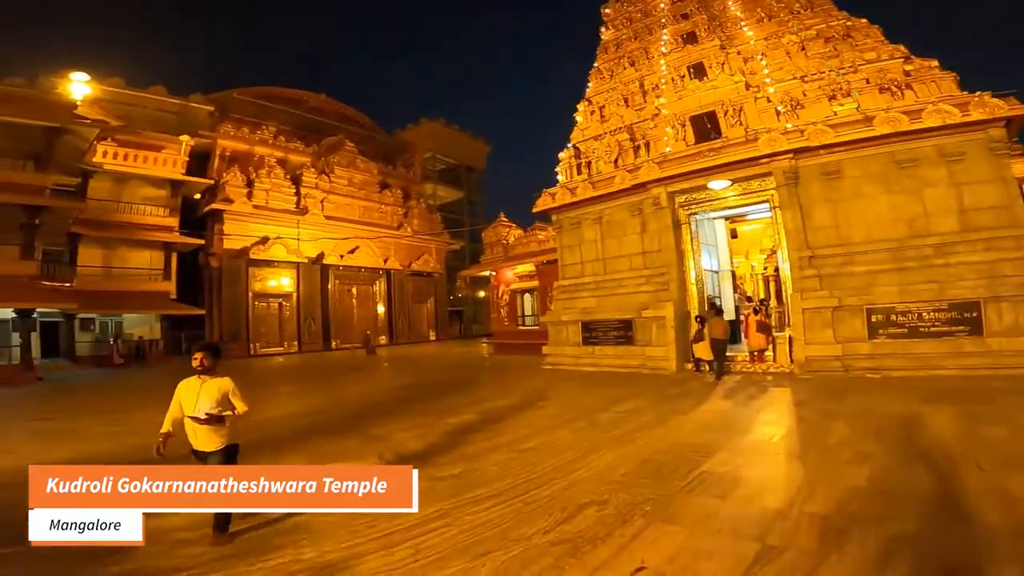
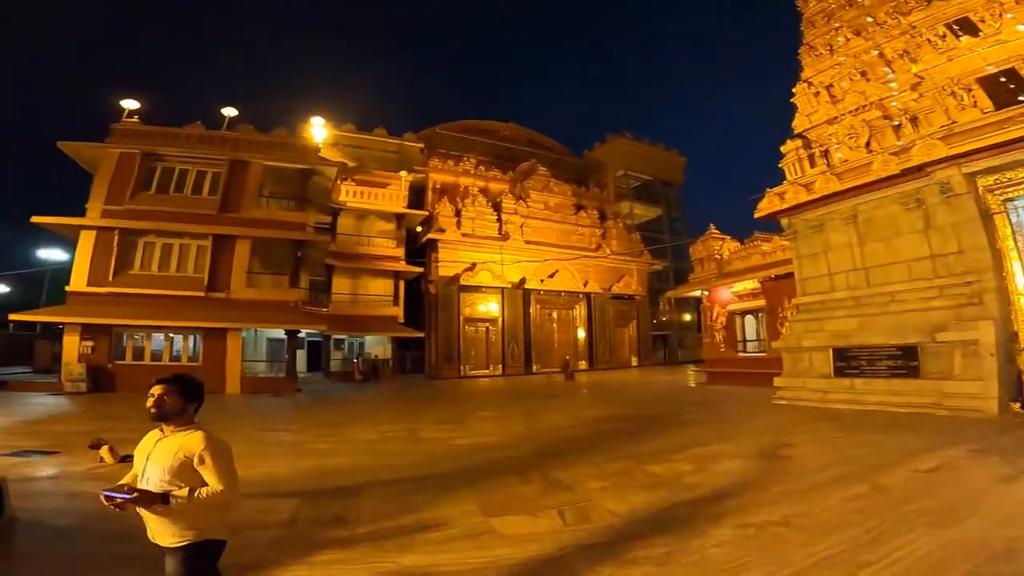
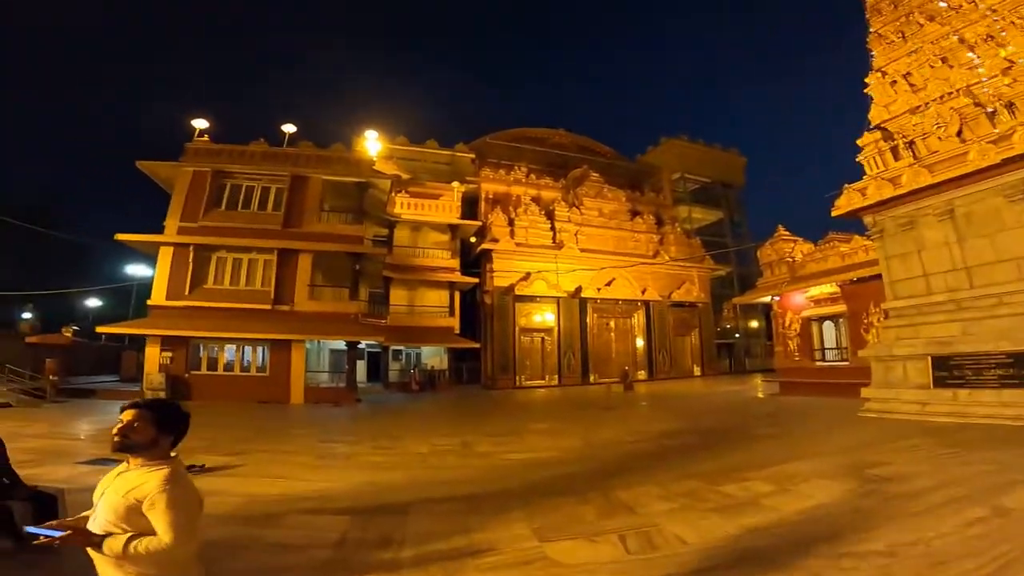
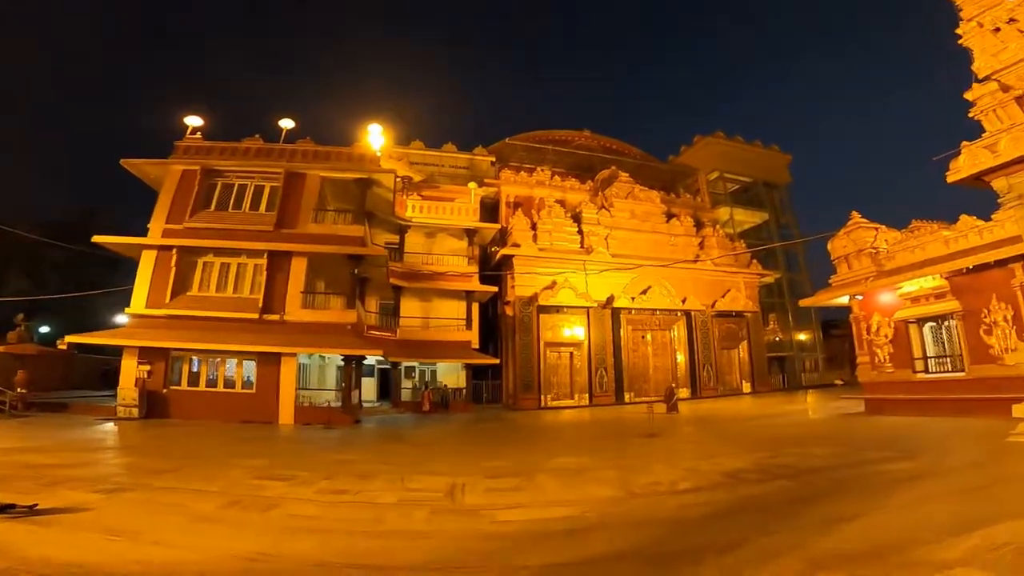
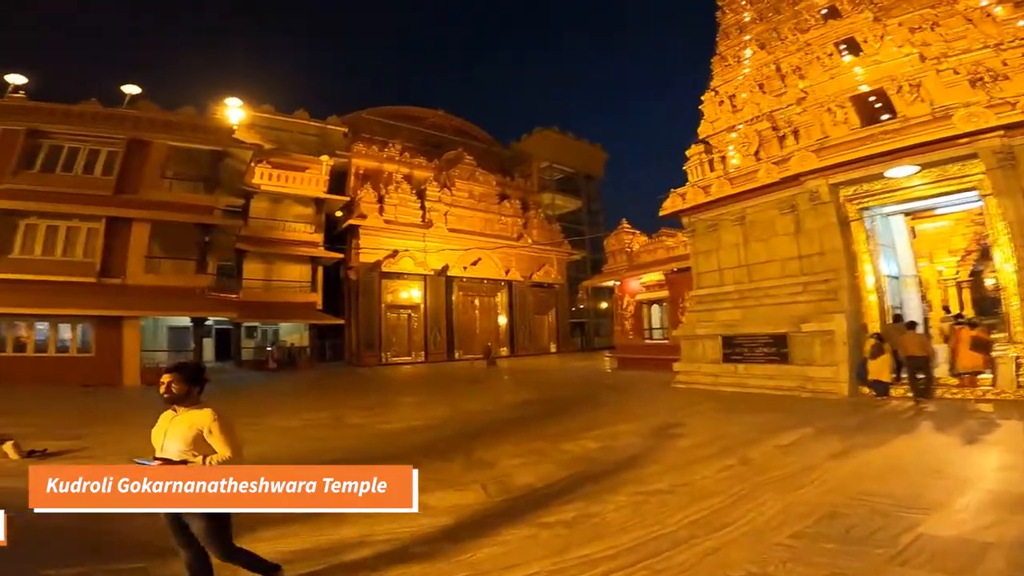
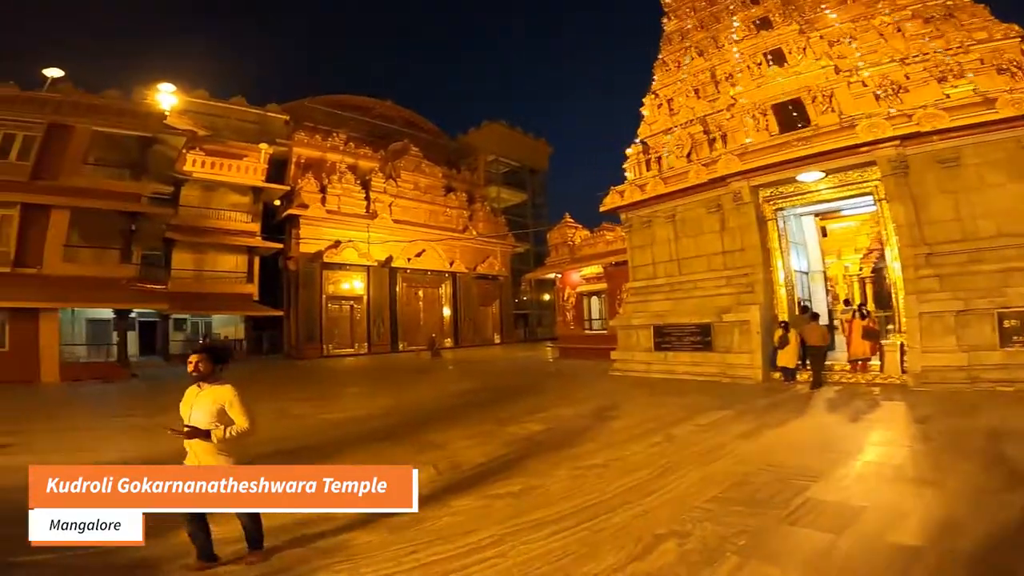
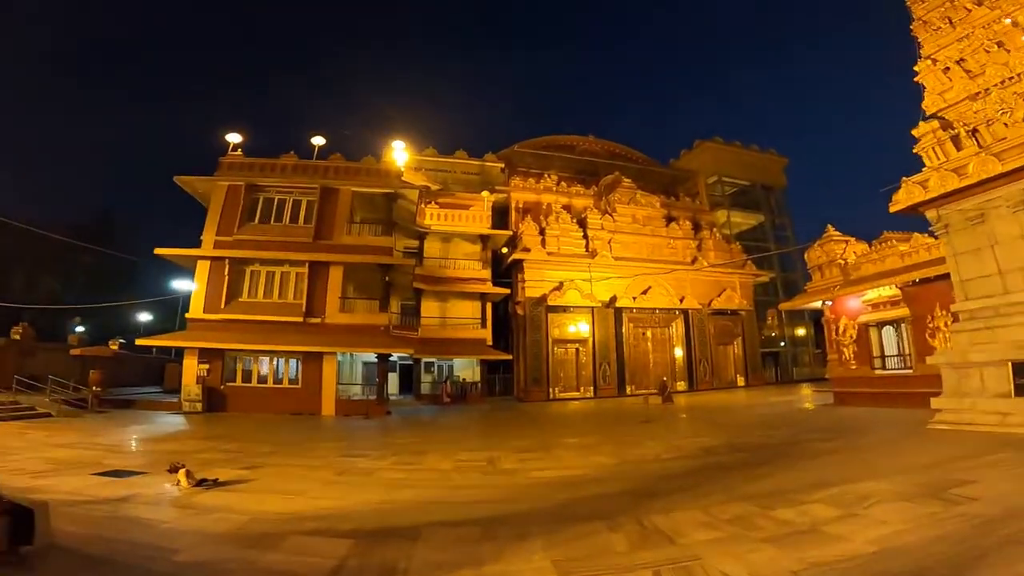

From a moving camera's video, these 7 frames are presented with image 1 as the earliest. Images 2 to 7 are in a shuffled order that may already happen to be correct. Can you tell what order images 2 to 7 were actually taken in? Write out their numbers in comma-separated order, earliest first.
6, 5, 2, 3, 7, 4
